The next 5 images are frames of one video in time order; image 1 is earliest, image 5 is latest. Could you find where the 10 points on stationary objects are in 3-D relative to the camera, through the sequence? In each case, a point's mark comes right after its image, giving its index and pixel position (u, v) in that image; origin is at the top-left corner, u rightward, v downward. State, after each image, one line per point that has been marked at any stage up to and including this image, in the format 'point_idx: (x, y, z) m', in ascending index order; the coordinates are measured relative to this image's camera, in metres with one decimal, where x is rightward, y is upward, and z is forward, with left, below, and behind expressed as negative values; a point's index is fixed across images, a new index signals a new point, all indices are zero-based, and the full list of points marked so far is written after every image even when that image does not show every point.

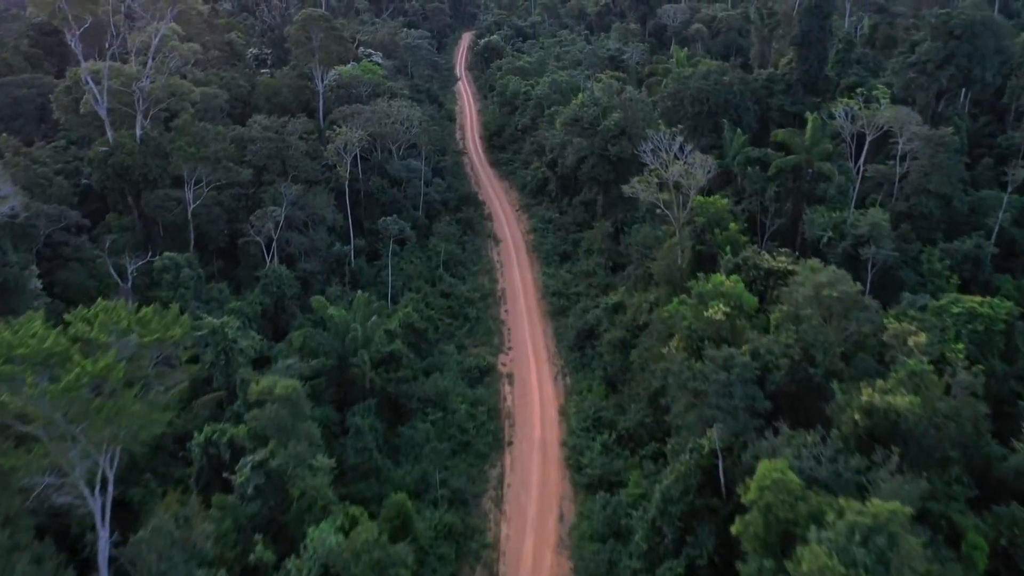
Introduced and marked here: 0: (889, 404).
0: (+7.3, -2.2, +14.1) m
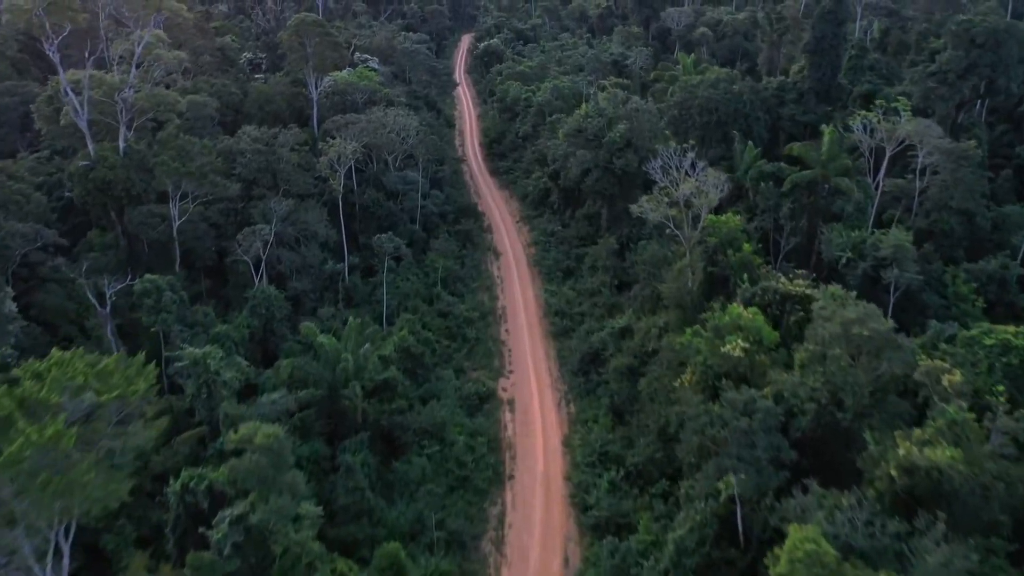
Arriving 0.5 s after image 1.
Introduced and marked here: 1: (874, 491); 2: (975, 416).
0: (+7.3, -3.0, +12.8) m
1: (+6.8, -3.8, +13.6) m
2: (+9.1, -2.5, +14.3) m
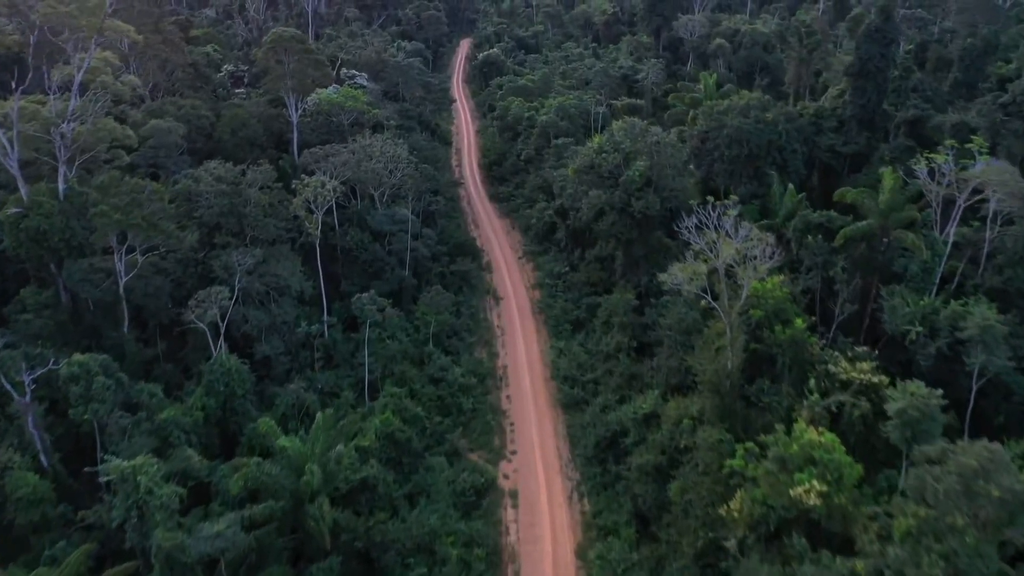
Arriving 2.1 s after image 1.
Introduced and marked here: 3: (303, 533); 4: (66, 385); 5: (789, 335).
0: (+7.4, -5.2, +8.8) m
1: (+6.9, -6.0, +9.7) m
2: (+9.2, -4.7, +10.3) m
3: (-5.2, -6.1, +17.9) m
4: (-11.8, -2.6, +19.4) m
5: (+7.3, -1.3, +19.1) m
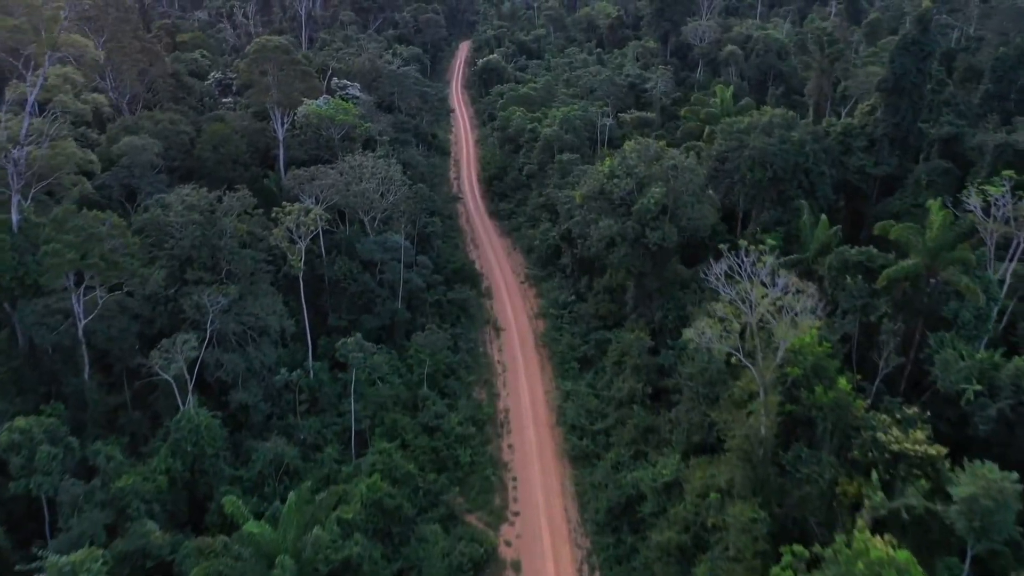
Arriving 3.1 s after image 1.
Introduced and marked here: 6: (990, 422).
0: (+7.5, -6.5, +6.5) m
1: (+6.9, -7.3, +7.4) m
2: (+9.2, -6.0, +8.0) m
3: (-5.1, -7.3, +15.5) m
4: (-11.8, -3.8, +17.0) m
5: (+7.4, -2.5, +16.7) m
6: (+11.3, -3.1, +17.1) m
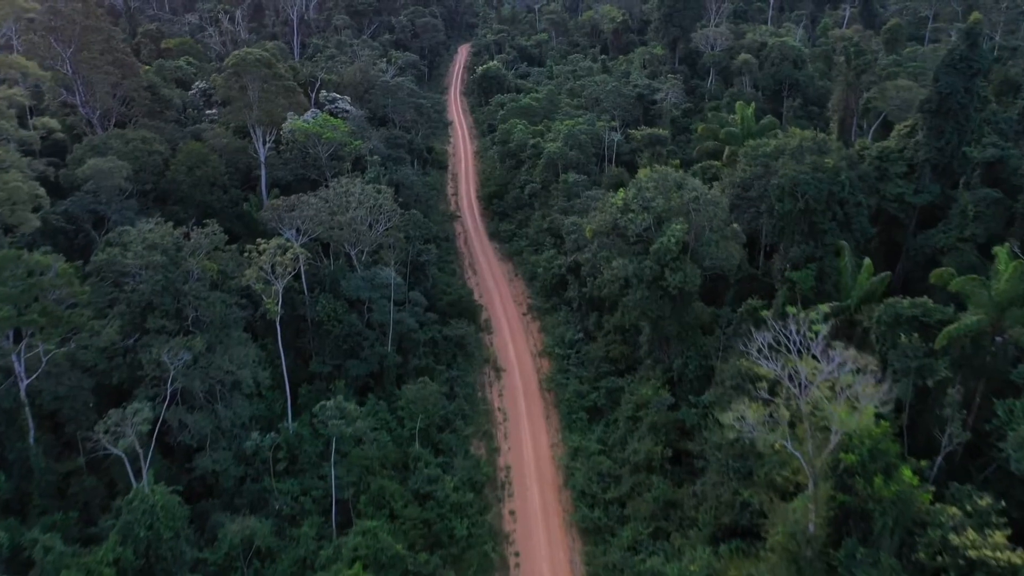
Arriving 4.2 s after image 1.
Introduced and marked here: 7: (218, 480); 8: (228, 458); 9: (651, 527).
0: (+7.6, -7.9, +3.9) m
1: (+7.0, -8.7, +4.8) m
2: (+9.3, -7.4, +5.4) m
3: (-5.0, -8.7, +12.9) m
4: (-11.7, -5.3, +14.4) m
5: (+7.4, -3.9, +14.1) m
6: (+11.3, -4.5, +14.5) m
7: (-8.0, -5.3, +19.8) m
8: (-7.8, -4.7, +20.0) m
9: (+3.7, -6.2, +19.2) m
